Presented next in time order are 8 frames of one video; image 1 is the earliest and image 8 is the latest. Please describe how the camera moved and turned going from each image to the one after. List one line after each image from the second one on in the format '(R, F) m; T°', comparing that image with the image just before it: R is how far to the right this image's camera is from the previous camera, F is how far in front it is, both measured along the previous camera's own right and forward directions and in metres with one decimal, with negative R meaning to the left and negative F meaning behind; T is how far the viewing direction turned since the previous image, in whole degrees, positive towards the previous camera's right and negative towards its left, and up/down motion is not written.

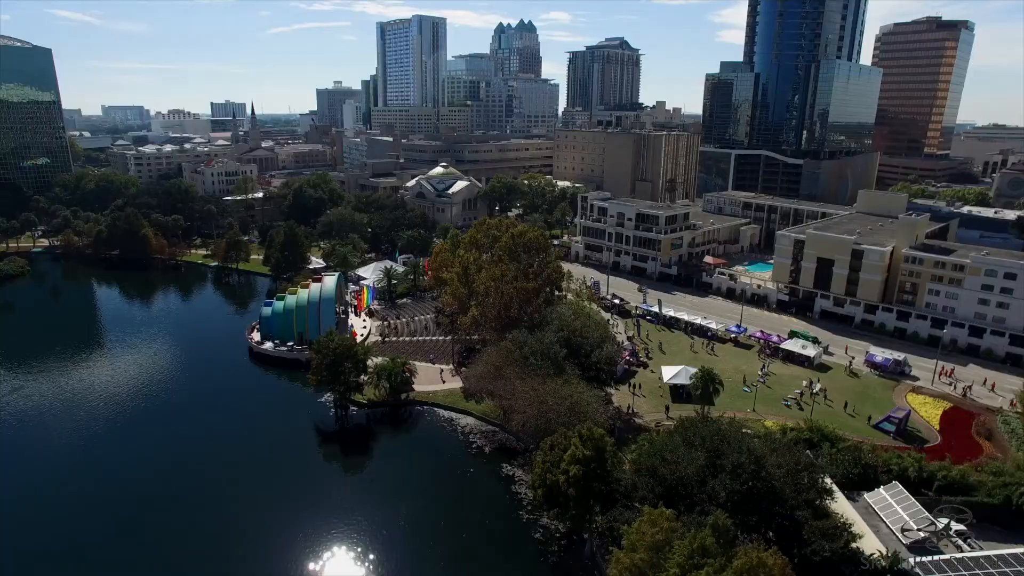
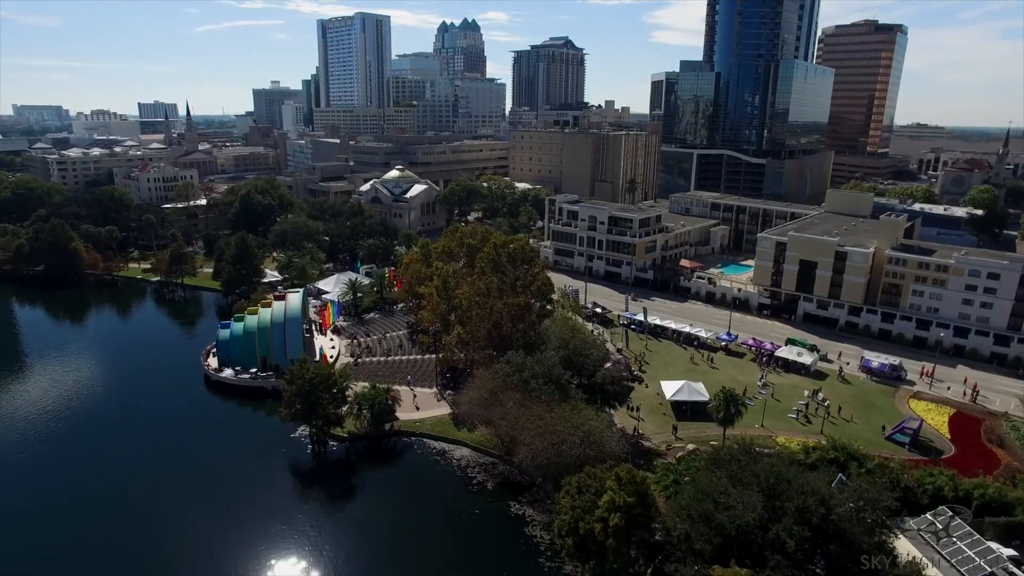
(-4.2, +5.0) m; +5°
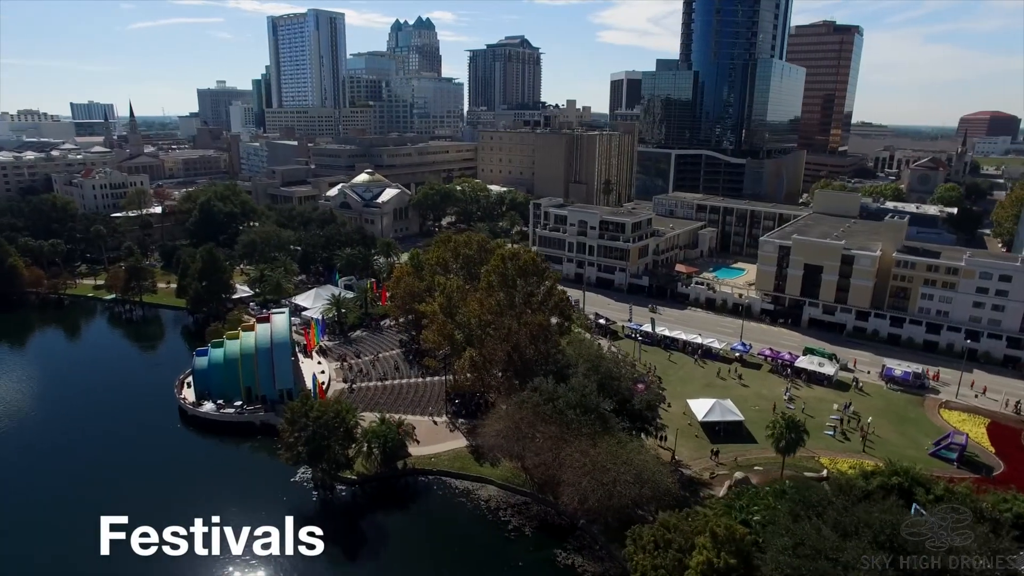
(-5.6, +5.3) m; +4°
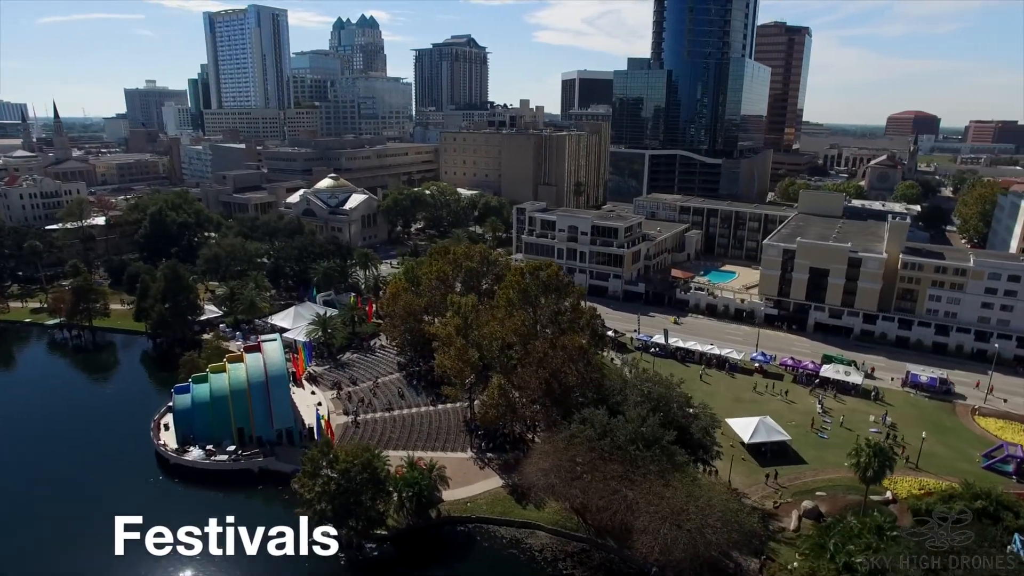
(-7.0, +5.5) m; +5°
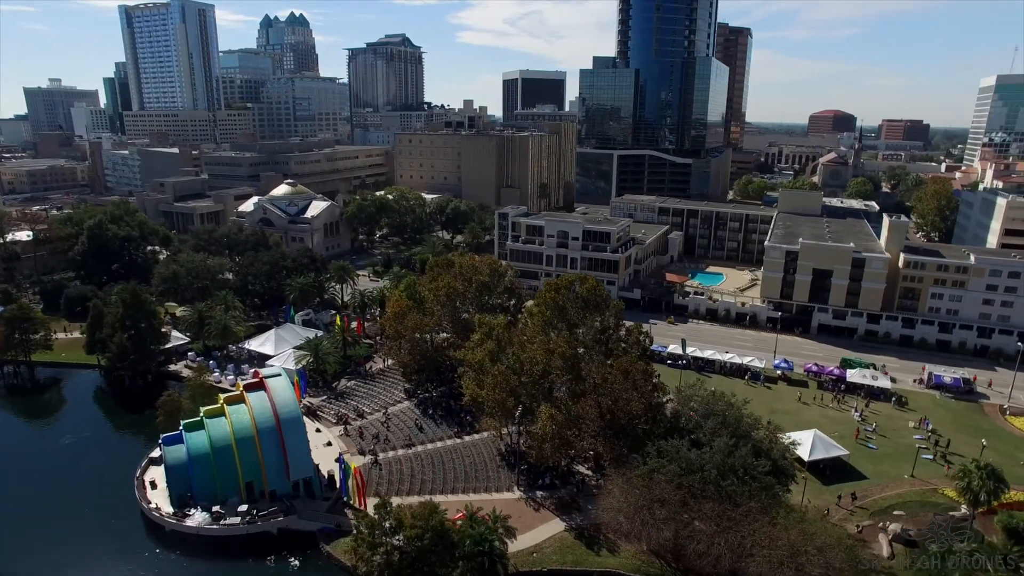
(-8.3, +5.6) m; +6°
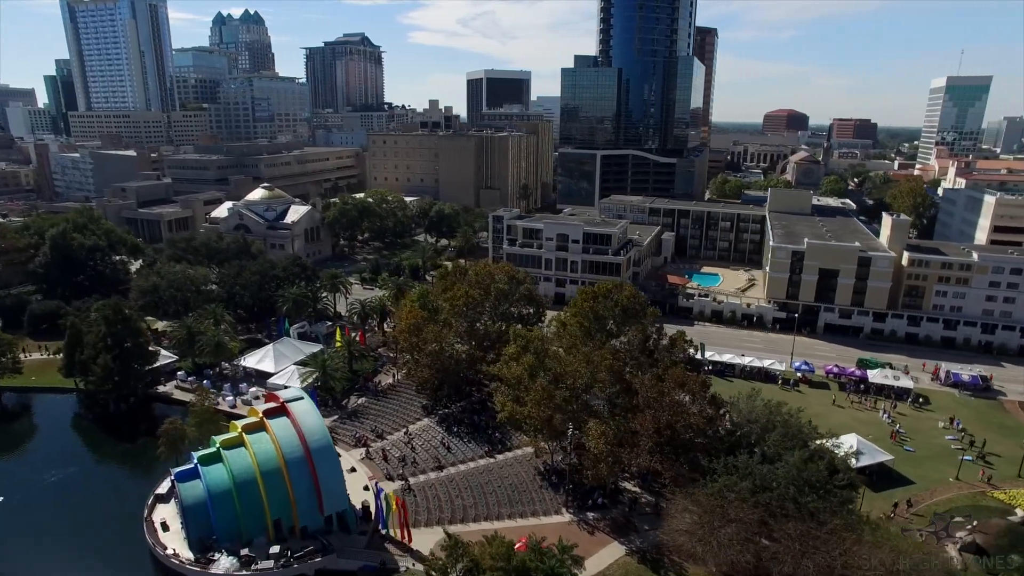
(-6.0, +3.1) m; +4°
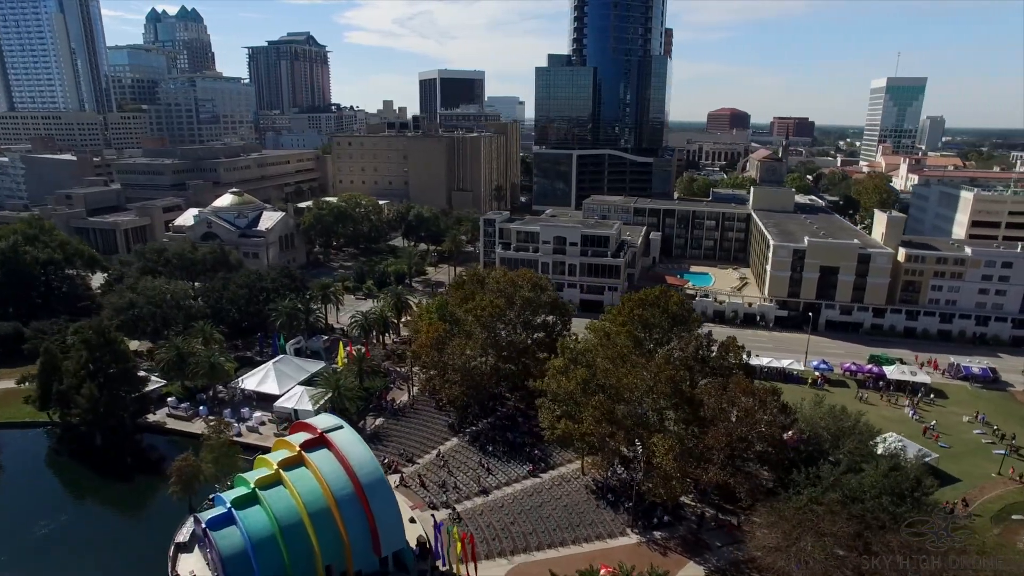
(-7.2, +3.2) m; +5°
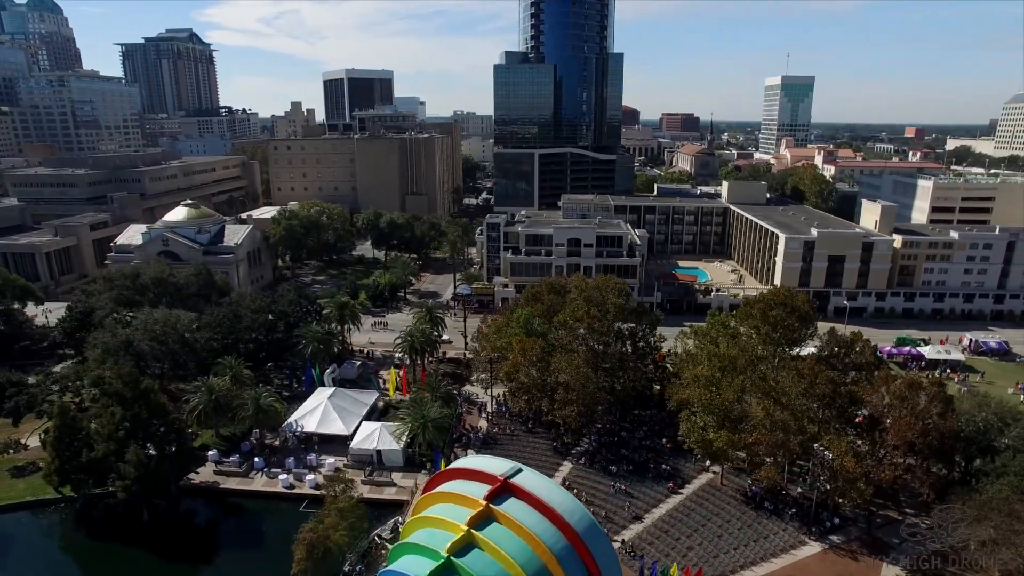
(-16.9, +5.6) m; +10°
